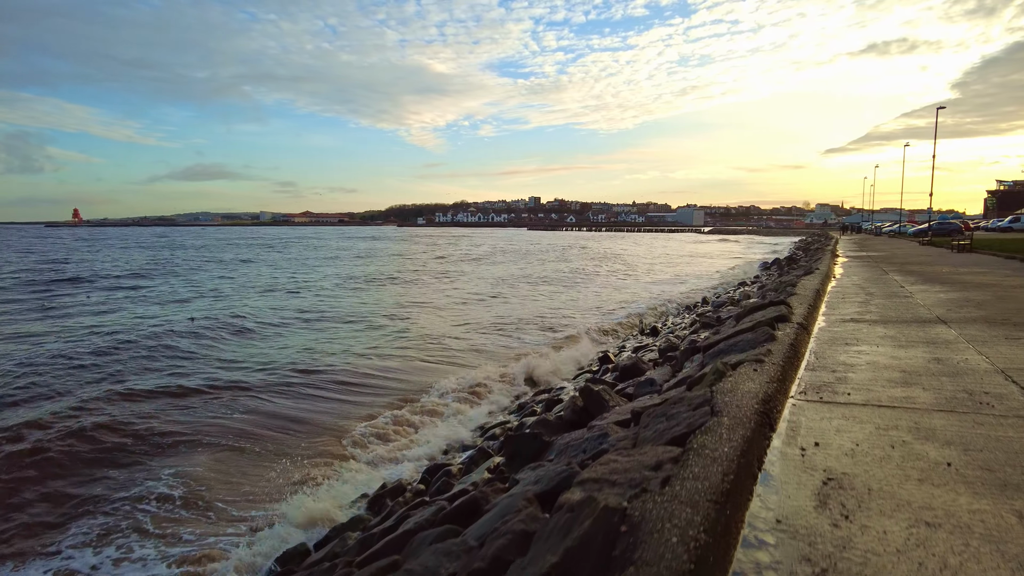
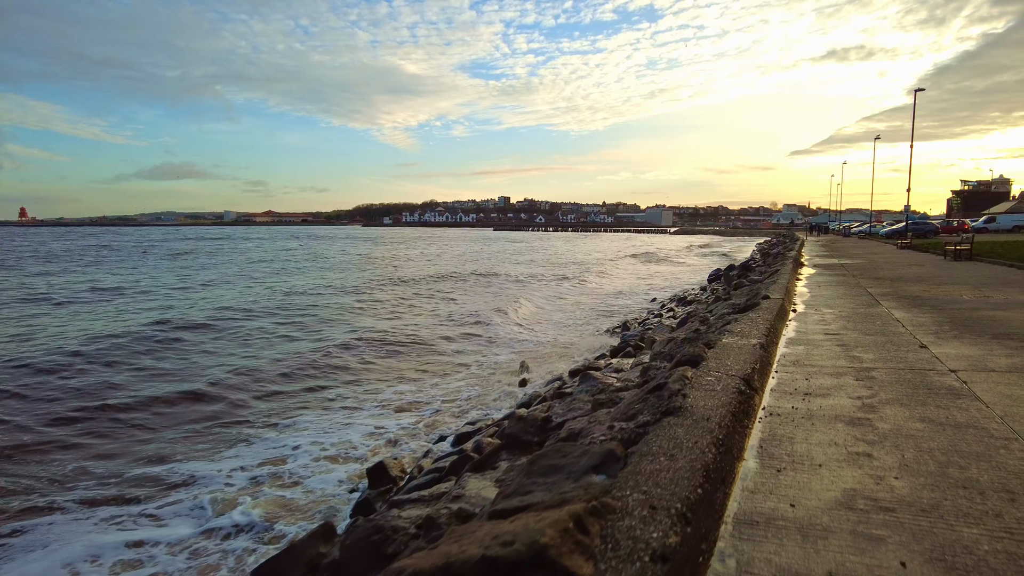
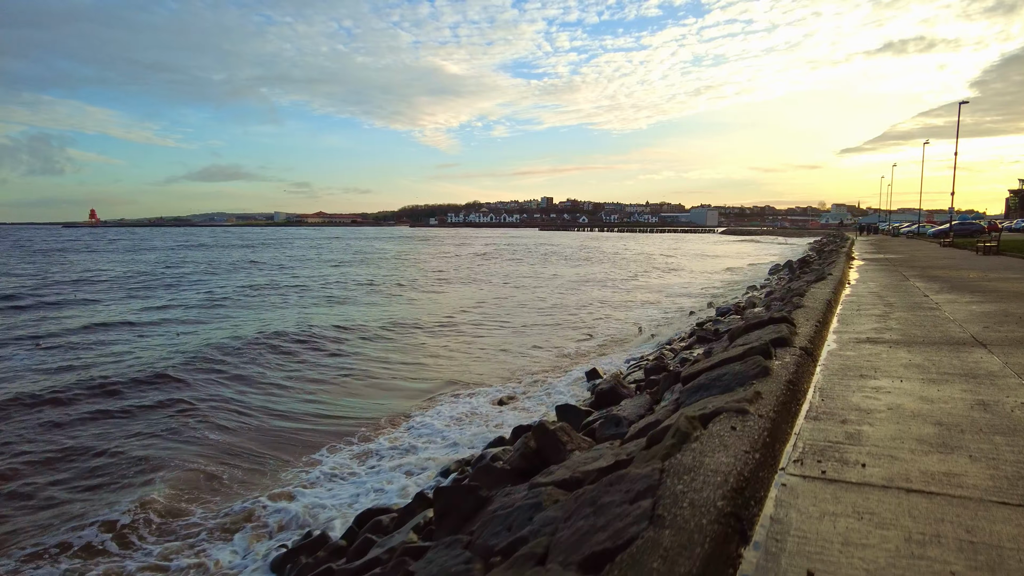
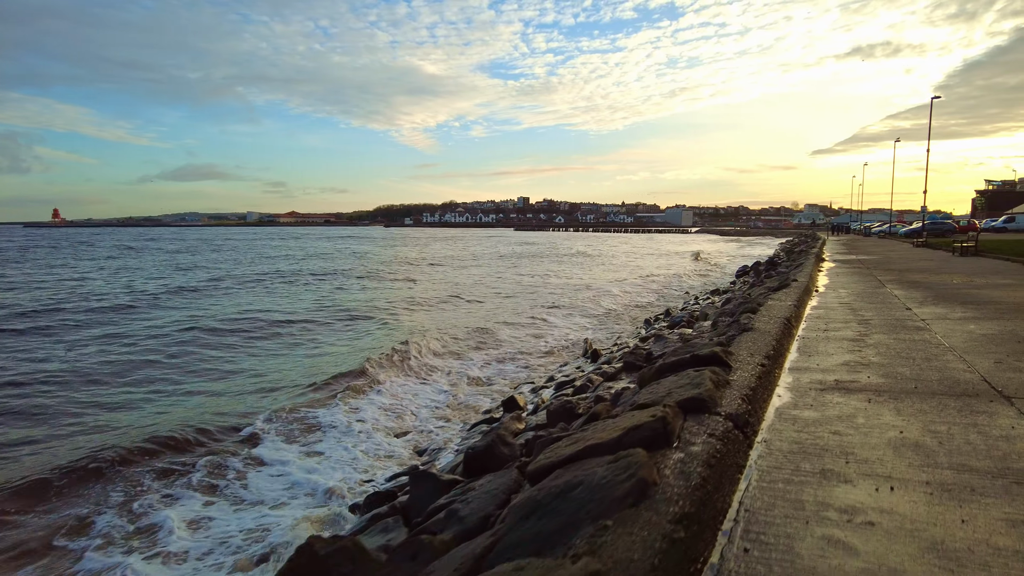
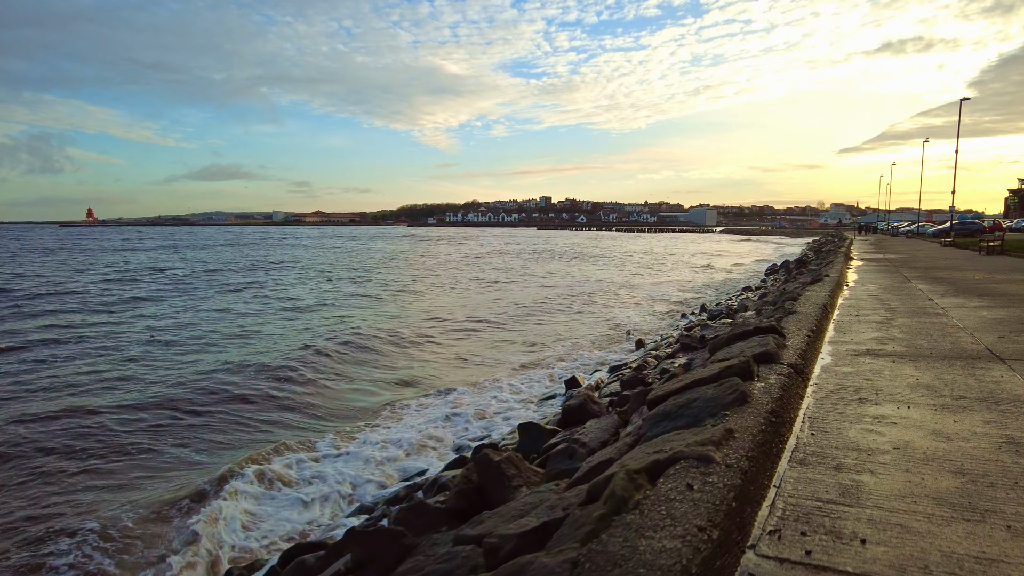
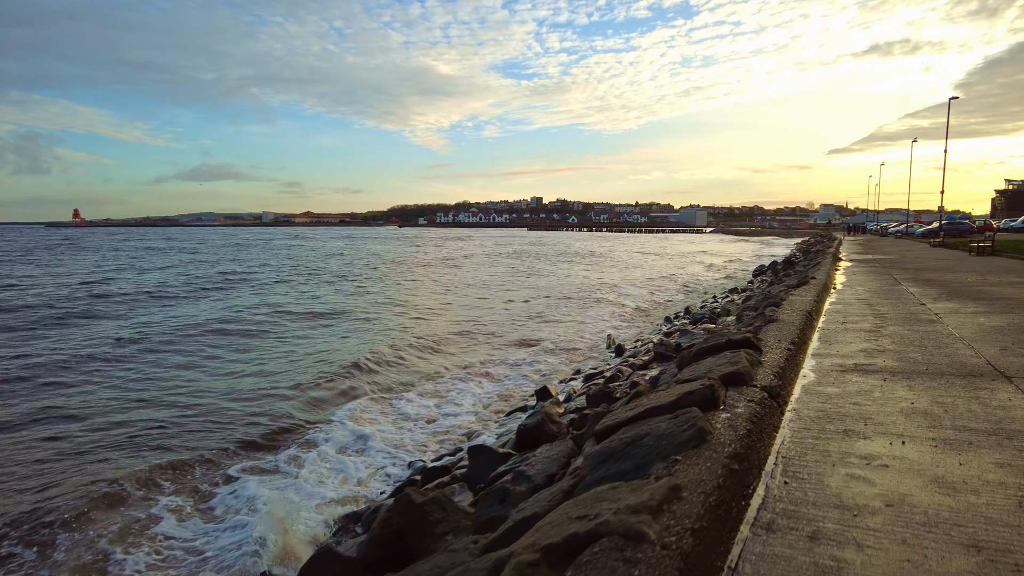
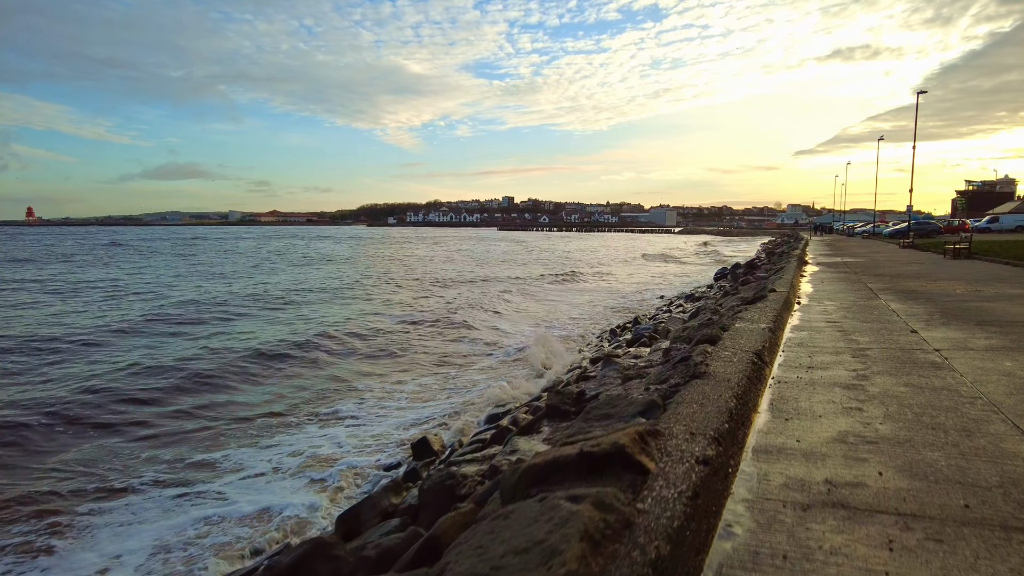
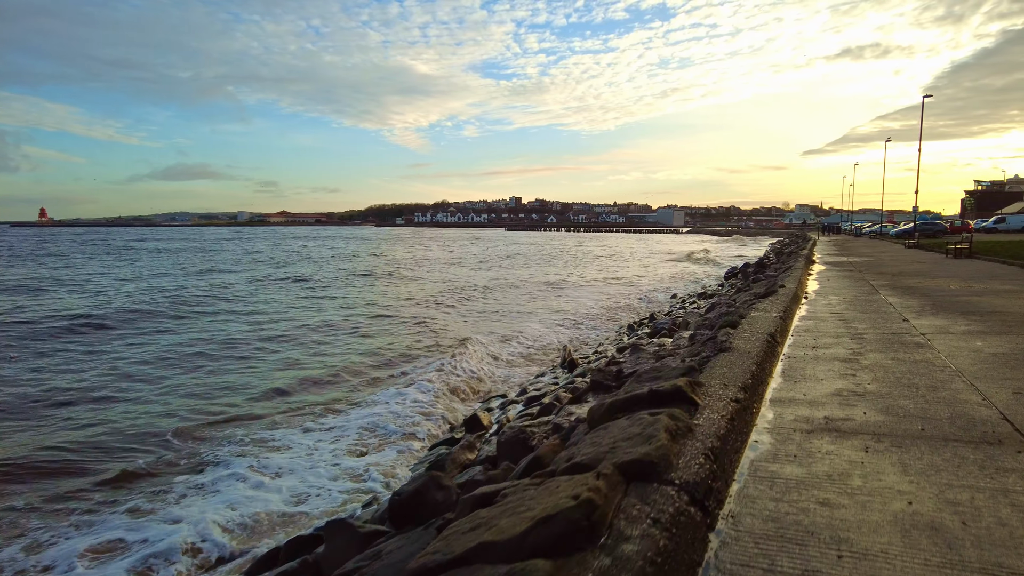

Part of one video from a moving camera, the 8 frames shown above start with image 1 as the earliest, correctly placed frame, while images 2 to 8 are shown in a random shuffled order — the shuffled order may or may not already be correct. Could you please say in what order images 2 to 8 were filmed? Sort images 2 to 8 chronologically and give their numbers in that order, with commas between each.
3, 5, 6, 4, 8, 7, 2
